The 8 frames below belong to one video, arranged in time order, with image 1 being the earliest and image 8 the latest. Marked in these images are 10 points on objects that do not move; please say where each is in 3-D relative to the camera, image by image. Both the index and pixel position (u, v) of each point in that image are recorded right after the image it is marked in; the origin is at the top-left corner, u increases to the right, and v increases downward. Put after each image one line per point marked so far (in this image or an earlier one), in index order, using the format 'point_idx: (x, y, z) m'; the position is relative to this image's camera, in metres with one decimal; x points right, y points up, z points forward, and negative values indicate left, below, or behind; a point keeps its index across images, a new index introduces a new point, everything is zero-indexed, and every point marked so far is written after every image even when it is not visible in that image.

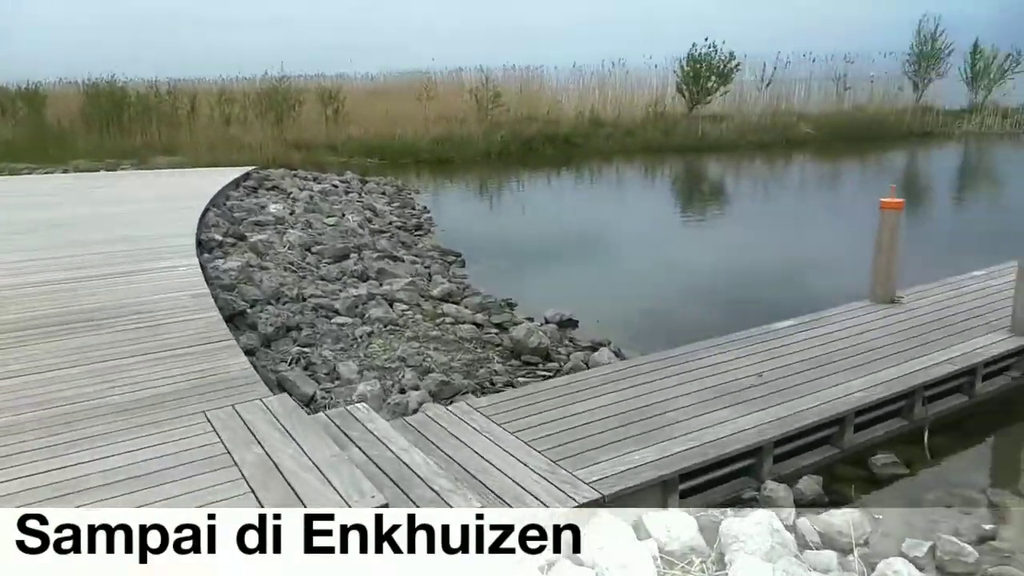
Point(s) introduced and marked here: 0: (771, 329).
0: (+1.3, -0.2, +3.7) m
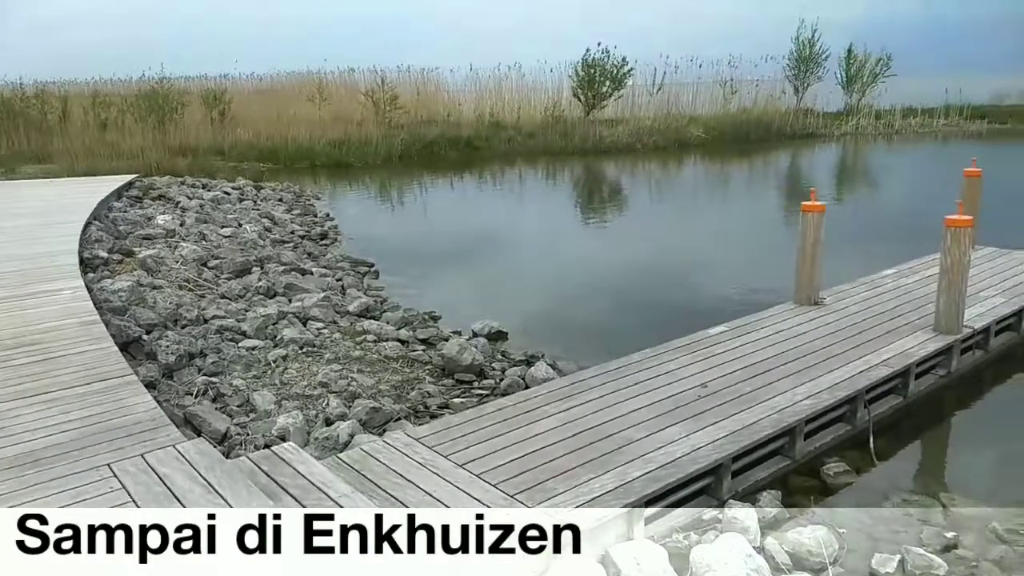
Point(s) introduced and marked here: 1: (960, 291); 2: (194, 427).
0: (+1.0, -0.2, +3.7) m
1: (+2.1, 0.0, +3.5) m
2: (-1.3, -0.6, +3.1) m
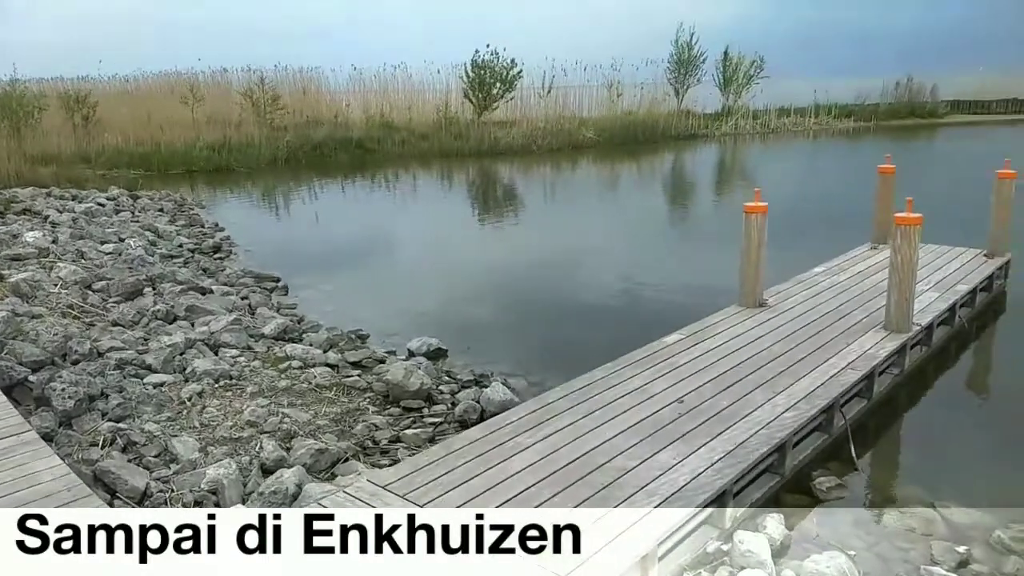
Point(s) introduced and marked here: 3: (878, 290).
0: (+0.7, -0.2, +3.6) m
1: (+1.9, 0.0, +3.5) m
2: (-1.4, -0.7, +2.7) m
3: (+2.1, 0.0, +4.3) m
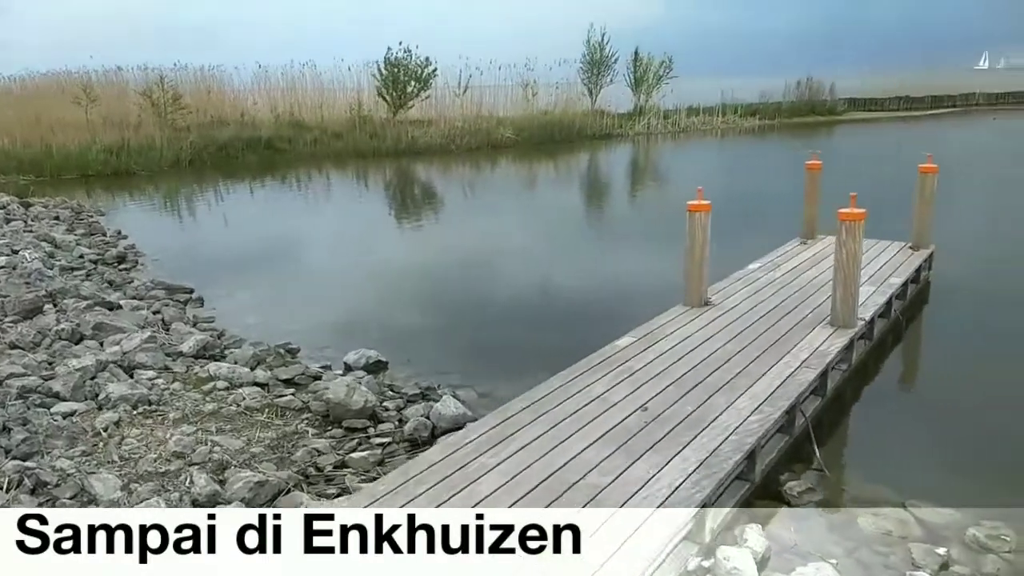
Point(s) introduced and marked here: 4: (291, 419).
0: (+0.5, -0.3, +3.5) m
1: (+1.6, 0.0, +3.5) m
2: (-1.6, -0.8, +2.3) m
3: (+1.8, 0.0, +4.4) m
4: (-1.0, -0.6, +3.3) m
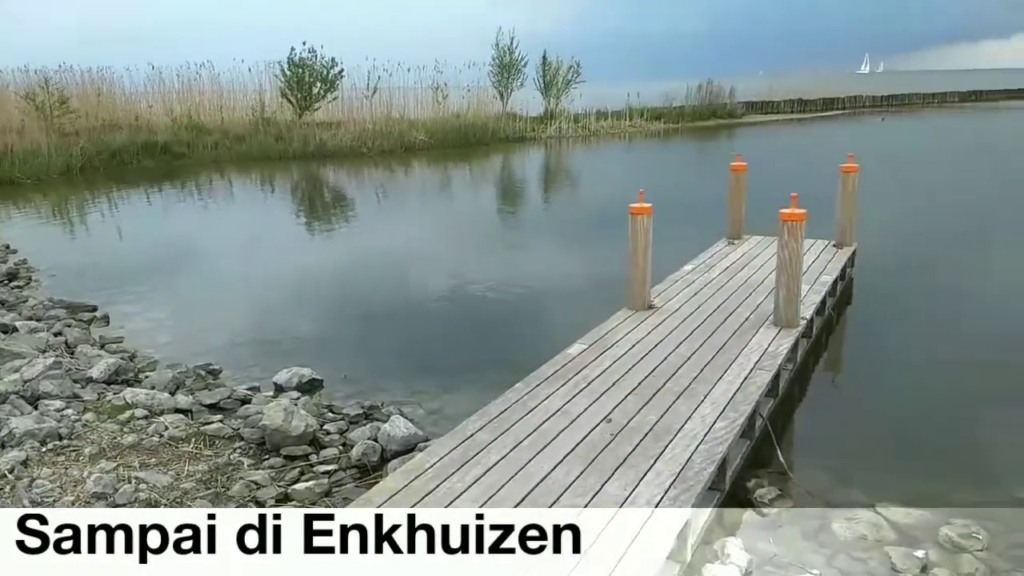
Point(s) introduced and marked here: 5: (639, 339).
0: (+0.2, -0.3, +3.4) m
1: (+1.4, 0.0, +3.6) m
2: (-1.6, -0.9, +2.0) m
3: (+1.4, 0.0, +4.4) m
4: (-1.2, -0.7, +3.0) m
5: (+0.6, -0.2, +3.5) m
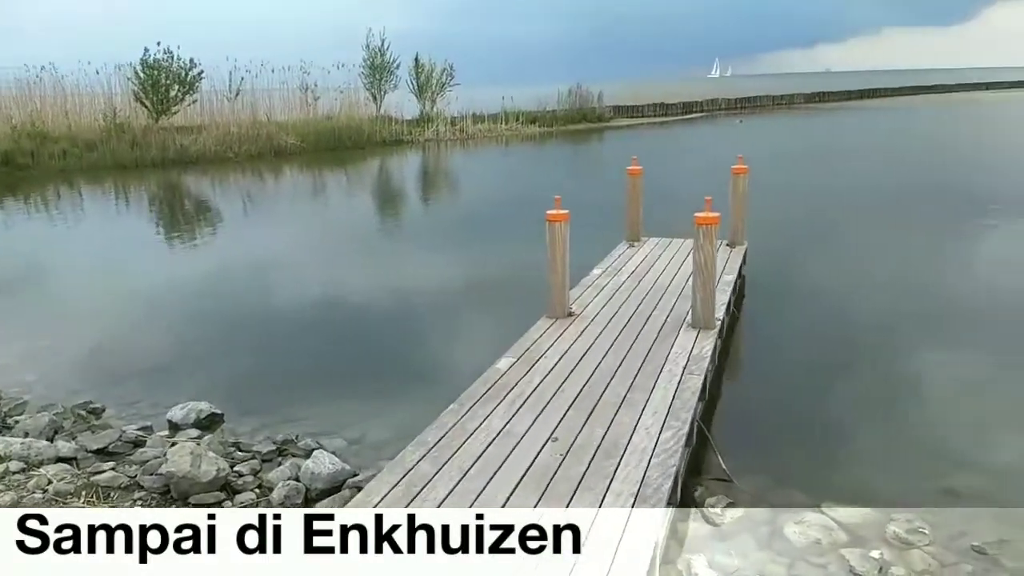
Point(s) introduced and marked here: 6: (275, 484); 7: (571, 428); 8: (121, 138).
0: (-0.1, -0.3, +3.2) m
1: (+1.0, 0.0, +3.6) m
2: (-1.7, -1.0, +1.6) m
3: (+0.9, 0.0, +4.5) m
4: (-1.4, -0.8, +2.7) m
5: (+0.2, -0.3, +3.4) m
6: (-0.9, -0.7, +2.7) m
7: (+0.2, -0.5, +2.6) m
8: (-7.5, +2.9, +14.6) m
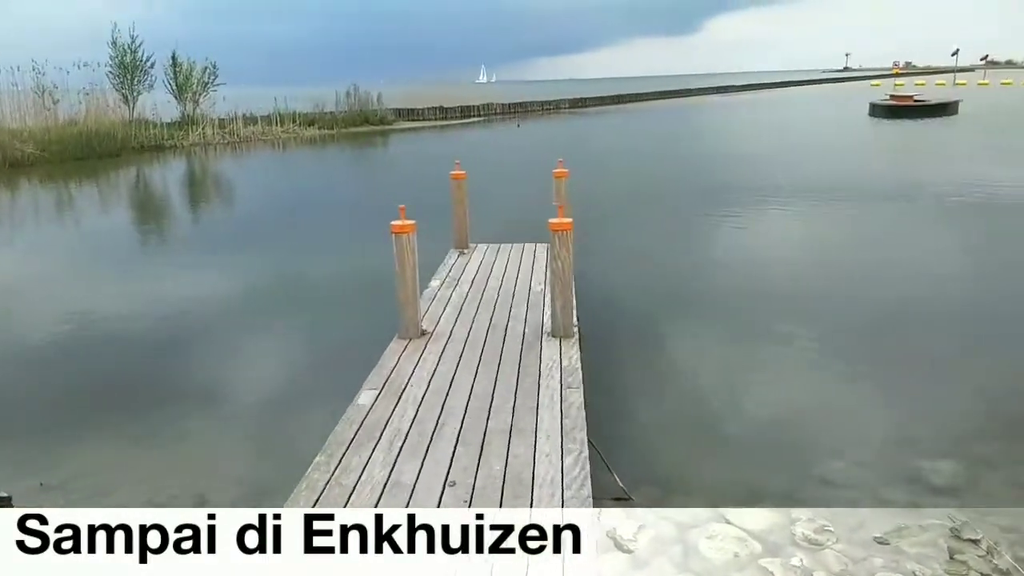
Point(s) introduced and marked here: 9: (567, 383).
0: (-0.6, -0.4, +2.8) m
1: (+0.3, 0.0, +3.5) m
2: (-1.6, -1.2, +0.8) m
3: (0.0, 0.0, +4.3) m
4: (-1.7, -1.0, +2.0) m
5: (-0.4, -0.4, +3.1) m
6: (-1.2, -0.9, +2.2) m
7: (-0.2, -0.6, +2.3) m
8: (-11.1, +2.2, +11.7) m
9: (+0.2, -0.4, +3.0) m
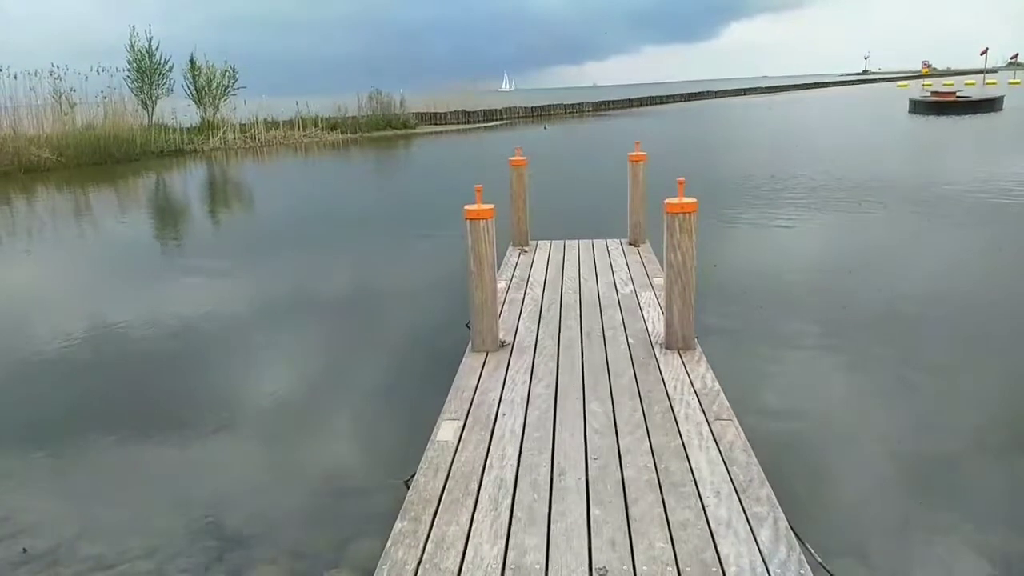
0: (-0.2, -0.4, +2.1) m
1: (+0.7, 0.0, +2.8) m
2: (-1.3, -1.2, +0.1) m
3: (+0.4, 0.0, +3.6) m
4: (-1.3, -0.9, +1.3) m
5: (0.0, -0.4, +2.4) m
6: (-0.8, -0.9, +1.5) m
7: (+0.2, -0.6, +1.6) m
8: (-10.5, +2.0, +11.2) m
9: (+0.6, -0.4, +2.3) m
